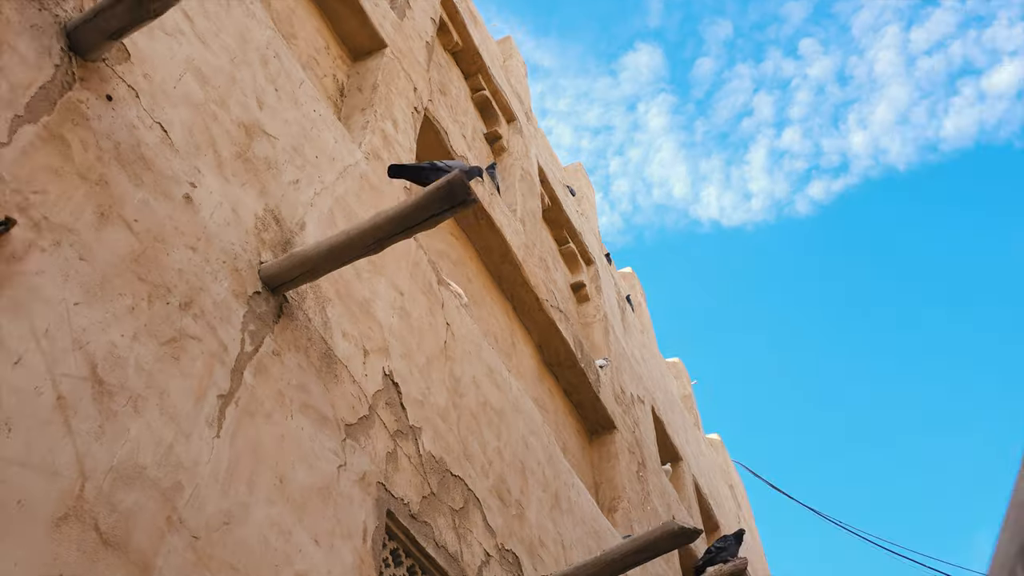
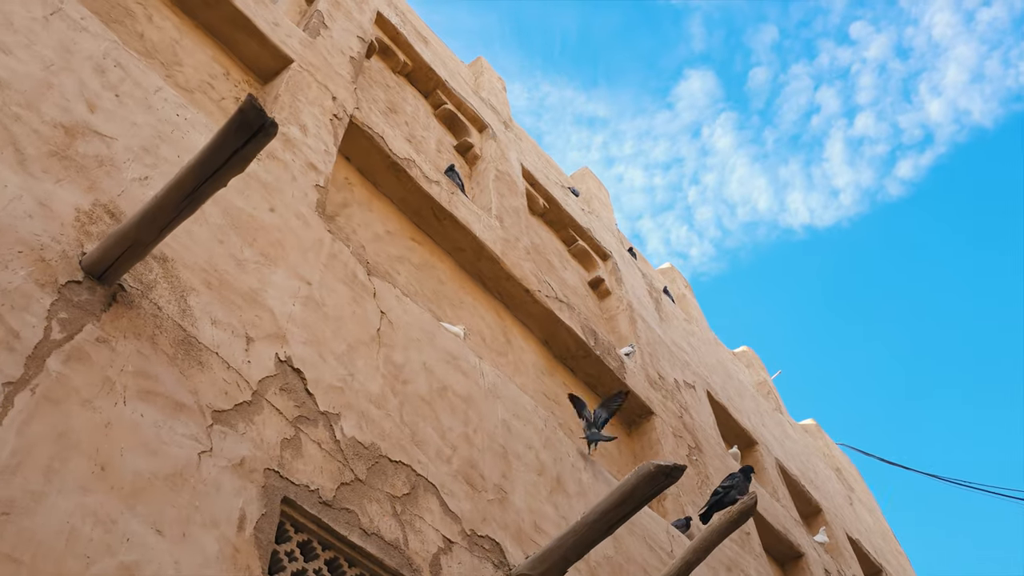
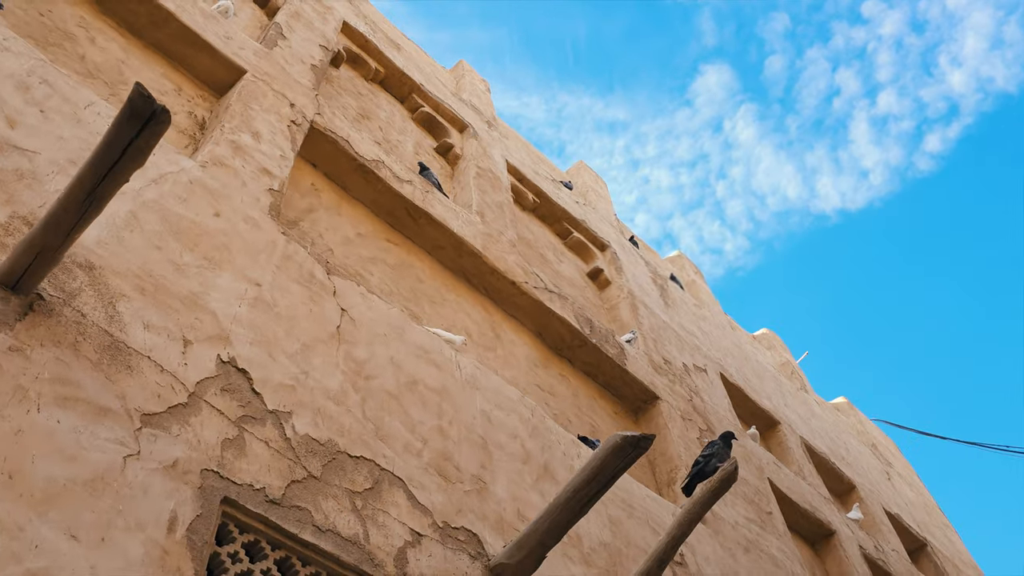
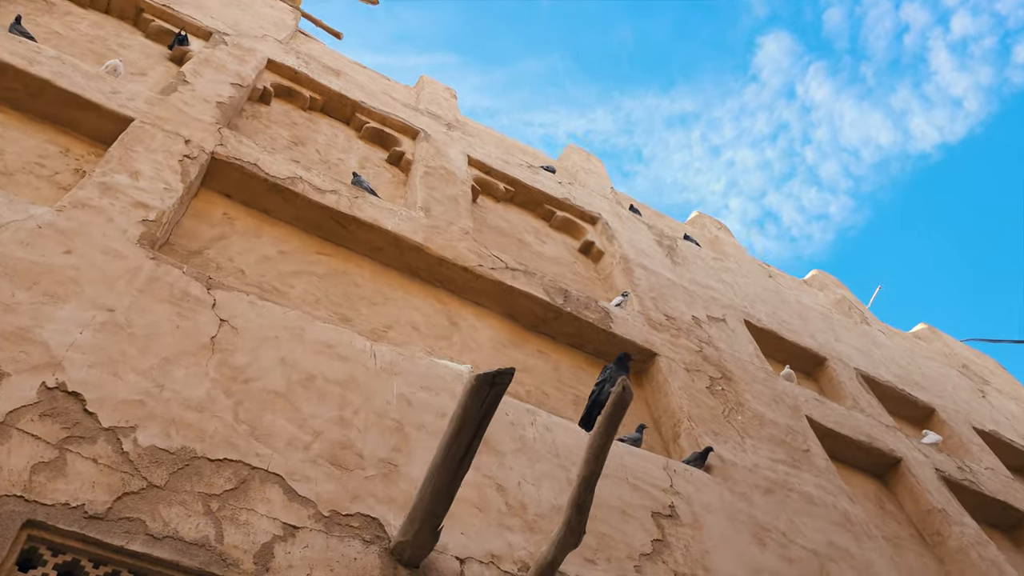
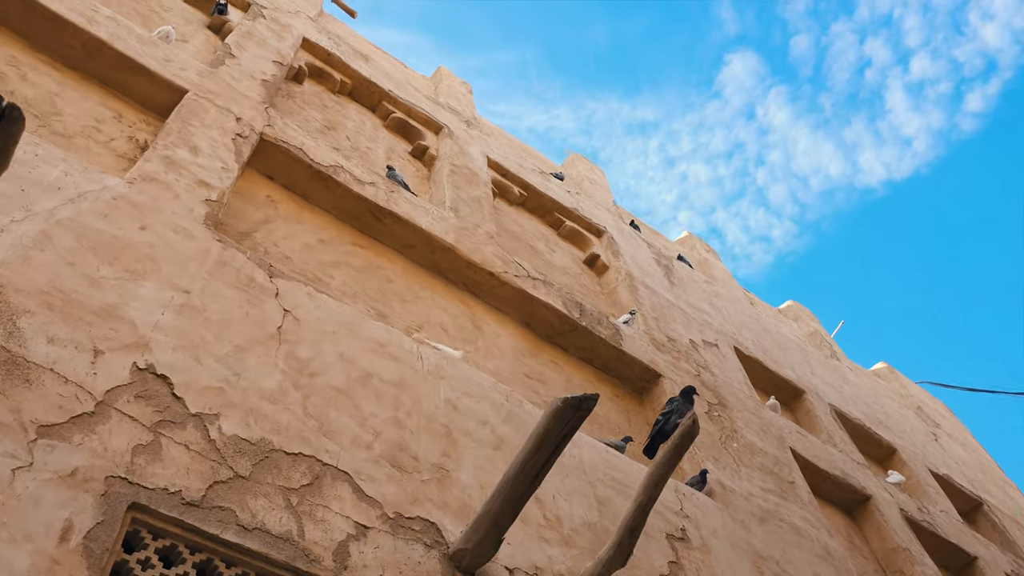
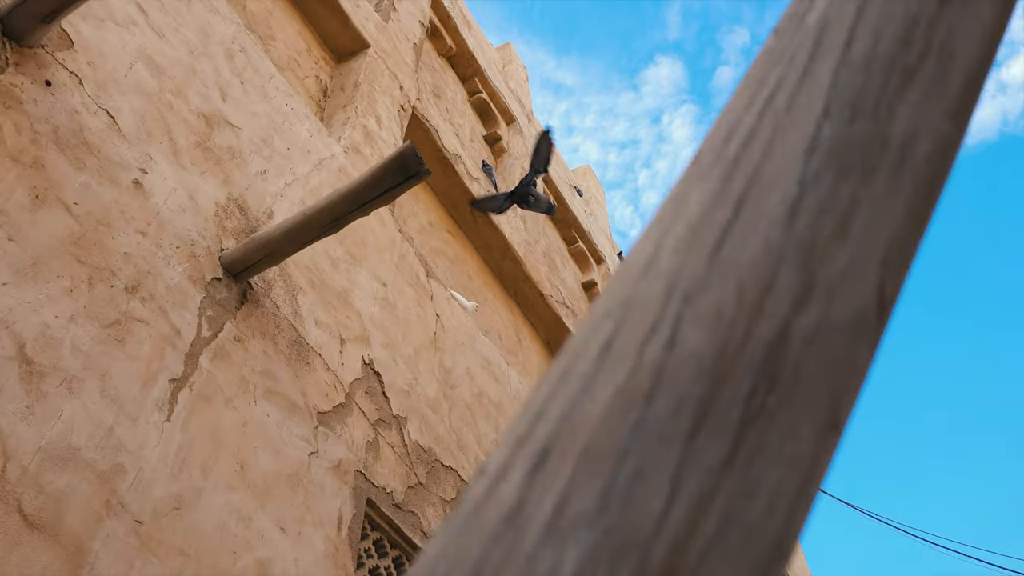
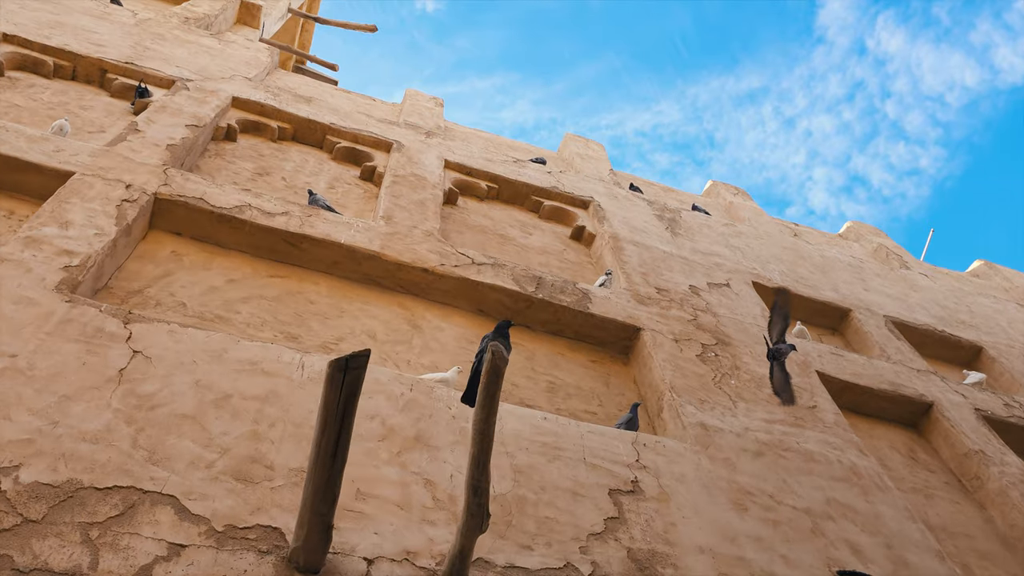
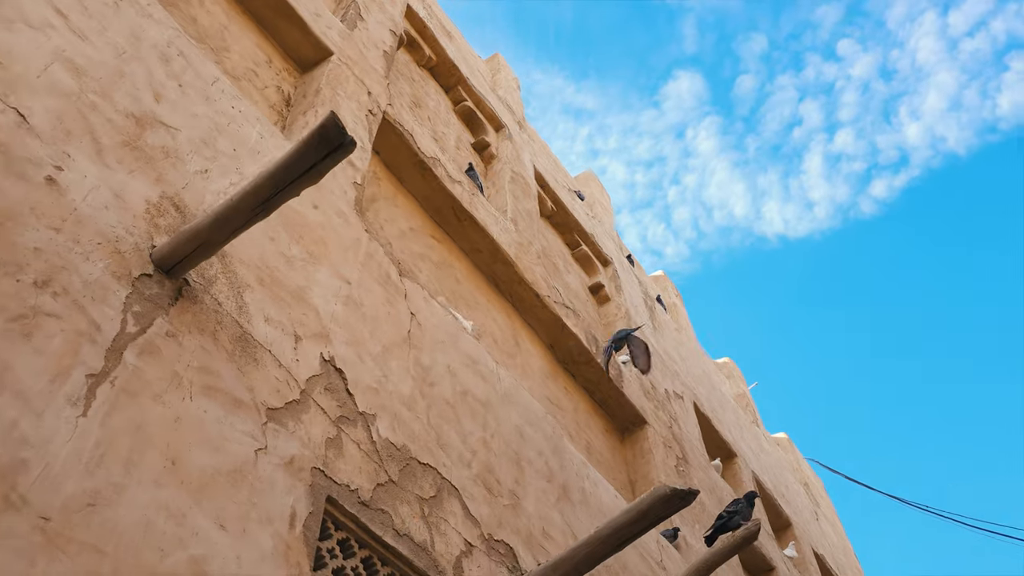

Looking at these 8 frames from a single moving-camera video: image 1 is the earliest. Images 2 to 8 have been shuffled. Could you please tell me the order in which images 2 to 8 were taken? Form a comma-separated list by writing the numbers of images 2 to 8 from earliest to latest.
6, 8, 2, 3, 5, 4, 7
